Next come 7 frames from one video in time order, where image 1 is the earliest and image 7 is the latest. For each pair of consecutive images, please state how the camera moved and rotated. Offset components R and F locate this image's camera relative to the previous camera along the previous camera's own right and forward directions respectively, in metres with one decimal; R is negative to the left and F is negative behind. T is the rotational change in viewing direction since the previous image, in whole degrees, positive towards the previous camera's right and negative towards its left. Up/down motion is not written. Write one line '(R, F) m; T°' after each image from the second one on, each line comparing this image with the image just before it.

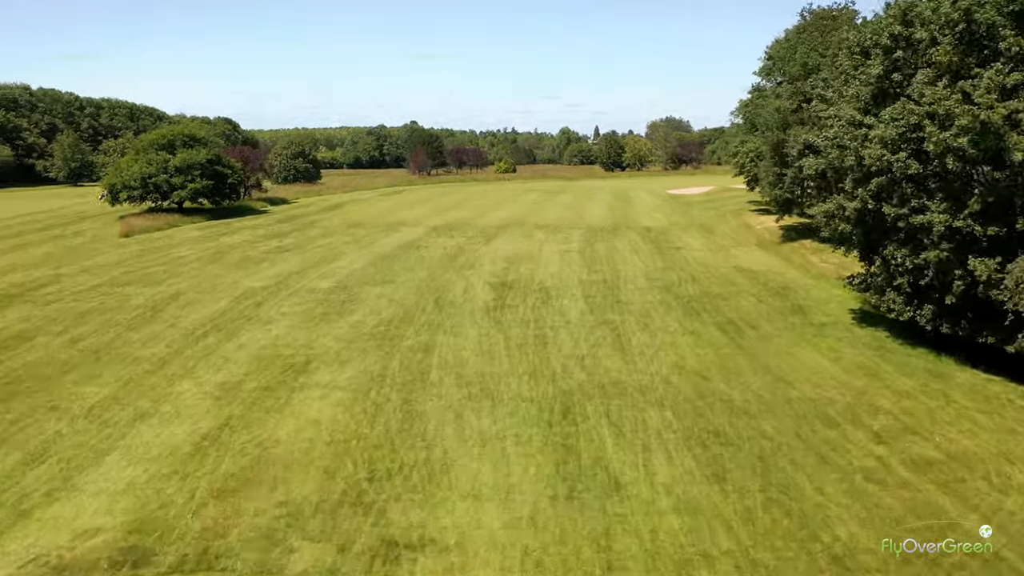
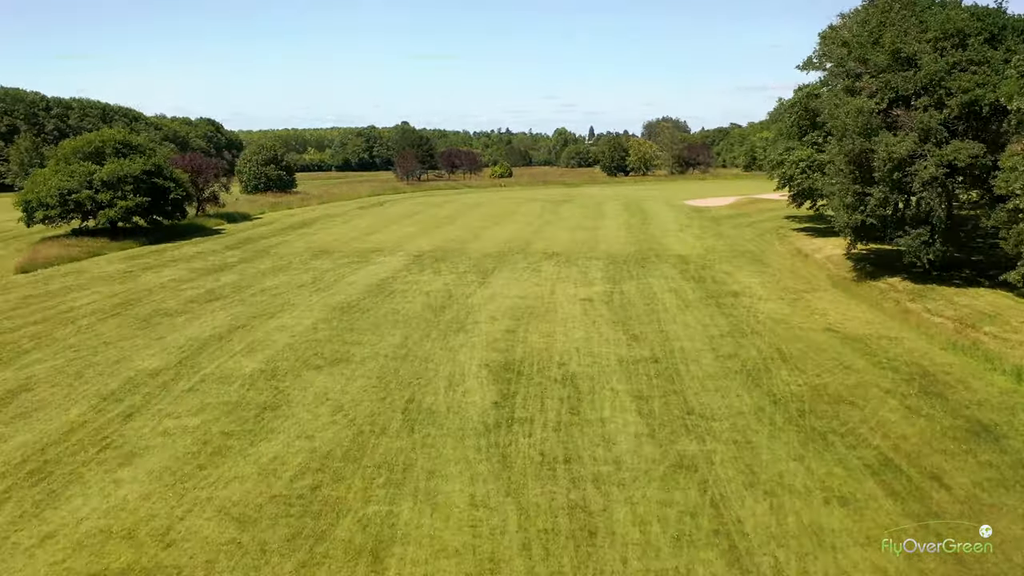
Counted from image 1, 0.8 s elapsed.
(-0.3, +6.6) m; 0°
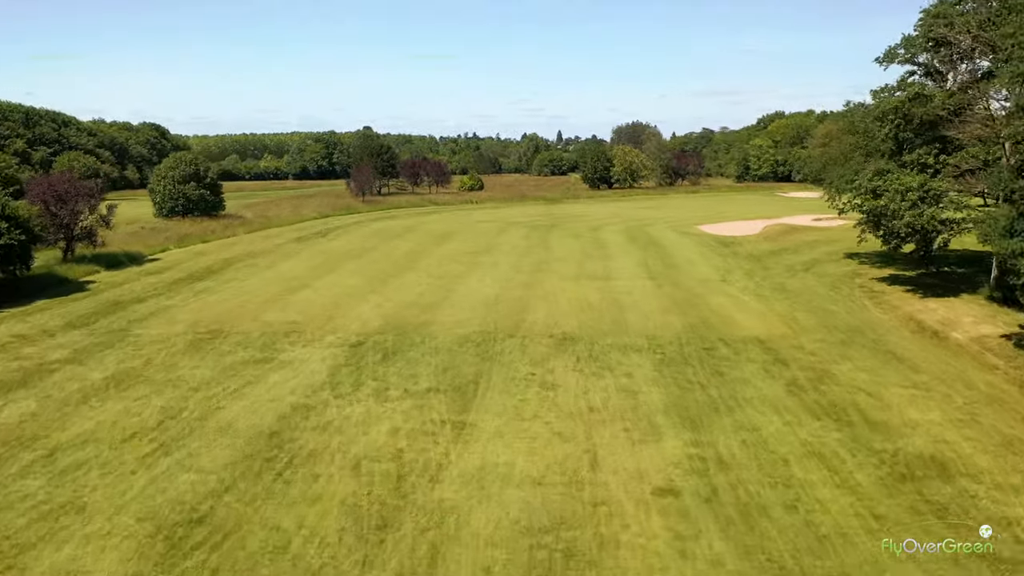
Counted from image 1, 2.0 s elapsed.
(-0.5, +9.8) m; +2°
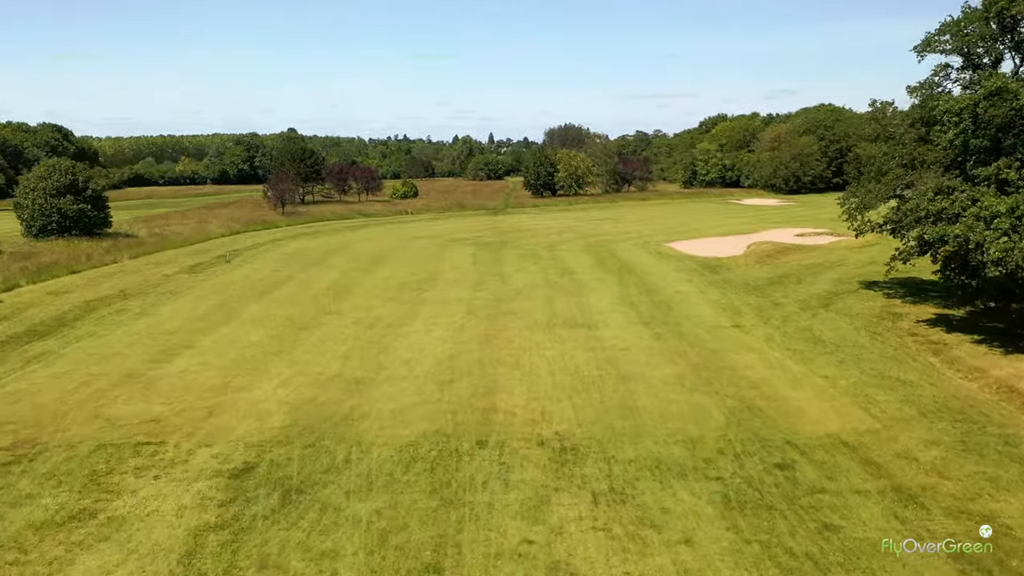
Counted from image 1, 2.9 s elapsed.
(-0.6, +6.2) m; +5°
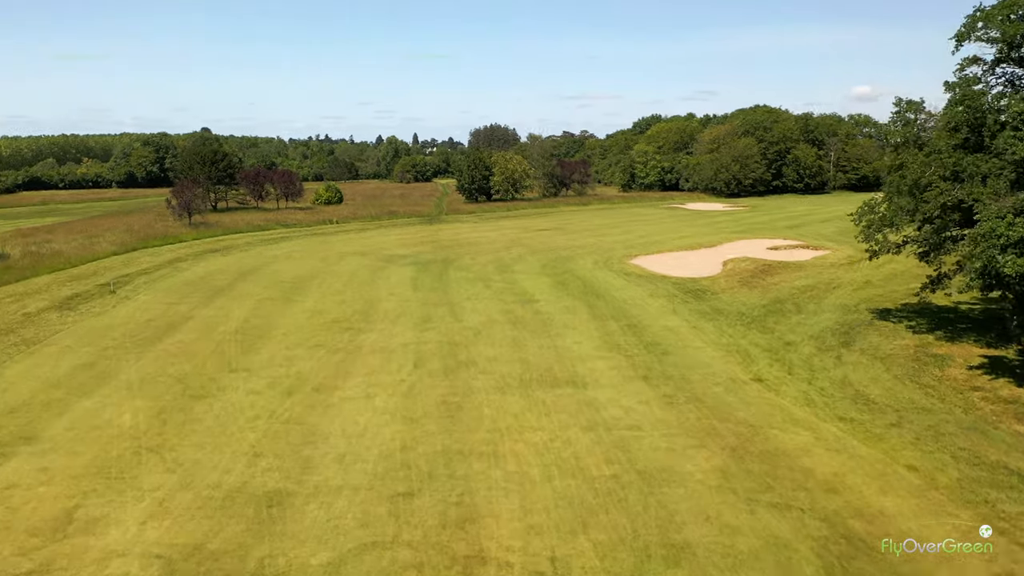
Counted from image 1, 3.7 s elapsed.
(-0.7, +4.7) m; +5°
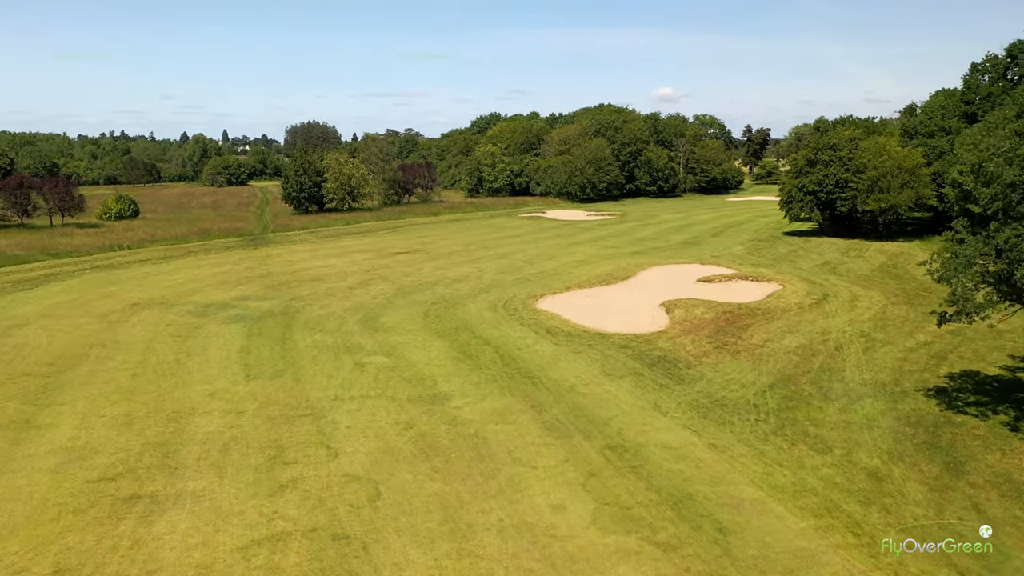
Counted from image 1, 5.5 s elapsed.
(-1.4, +8.8) m; +12°
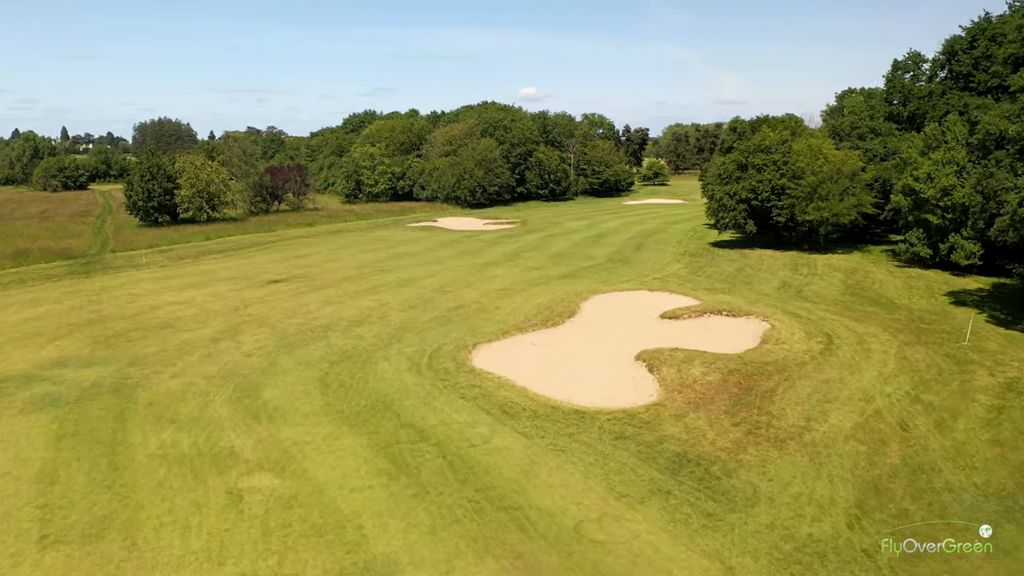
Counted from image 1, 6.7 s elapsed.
(-1.3, +6.4) m; +9°
